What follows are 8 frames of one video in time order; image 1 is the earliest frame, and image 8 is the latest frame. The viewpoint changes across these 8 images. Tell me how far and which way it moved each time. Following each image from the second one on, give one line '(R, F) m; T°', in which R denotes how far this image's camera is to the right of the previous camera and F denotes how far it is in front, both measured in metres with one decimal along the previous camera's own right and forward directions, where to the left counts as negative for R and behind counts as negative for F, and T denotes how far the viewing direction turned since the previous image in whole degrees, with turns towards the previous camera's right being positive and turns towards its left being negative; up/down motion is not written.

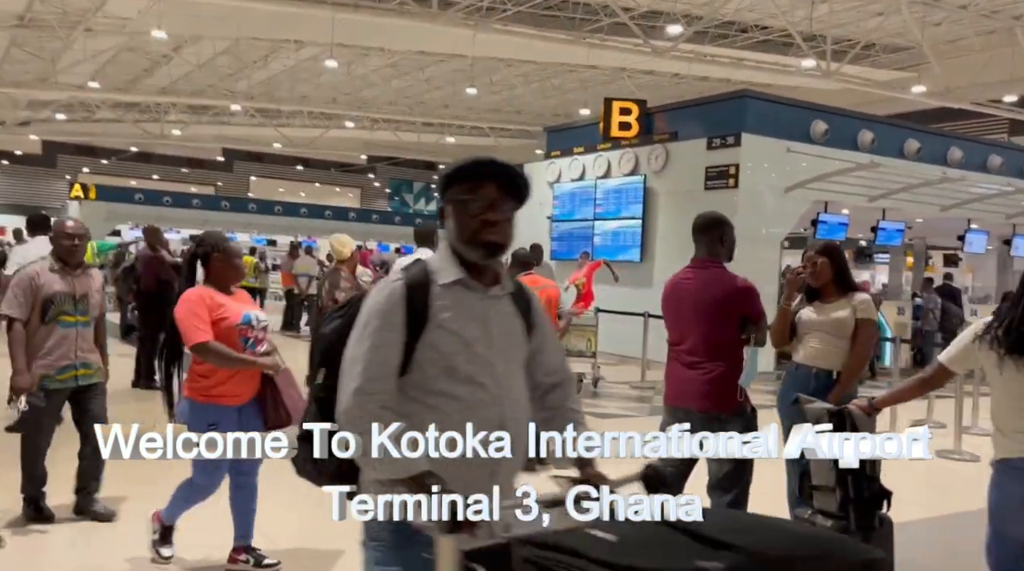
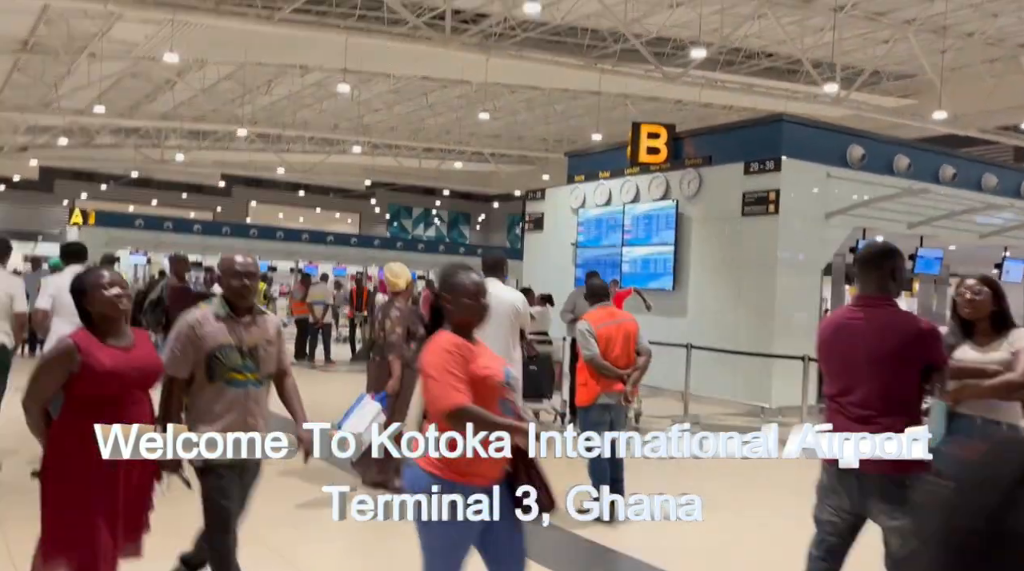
(-0.4, +0.3) m; 0°
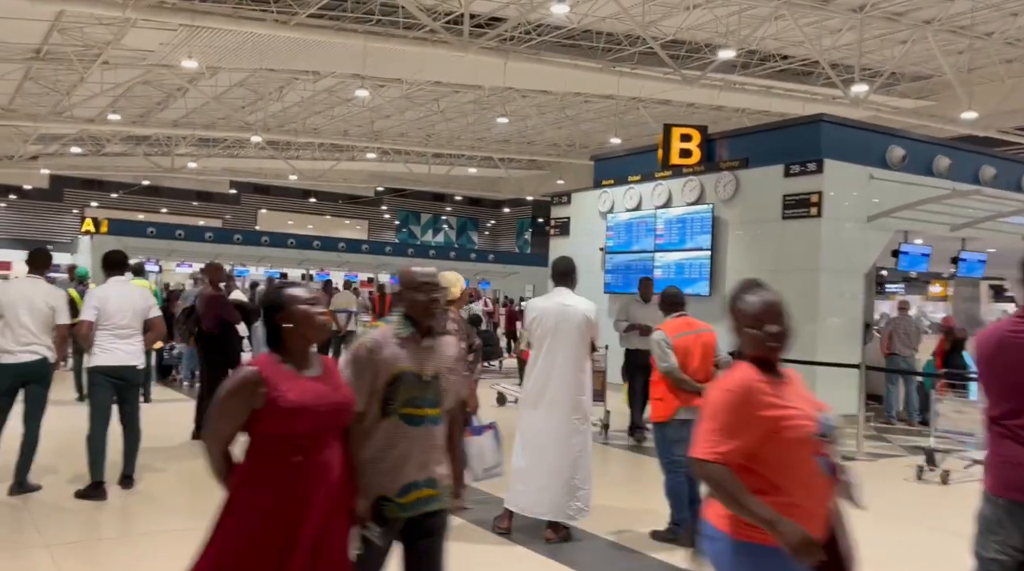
(-0.3, +0.2) m; 0°
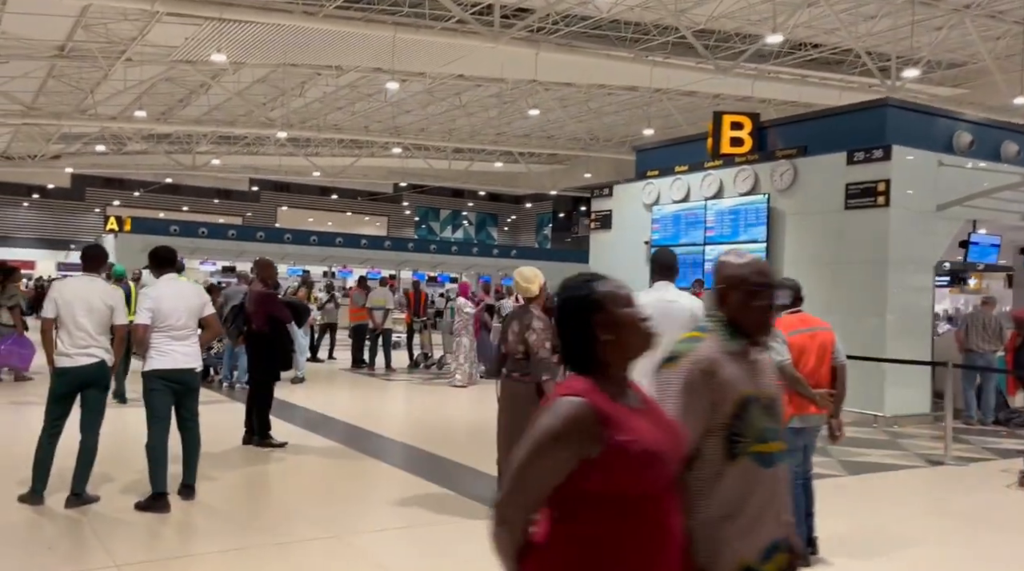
(-0.4, +0.4) m; -1°
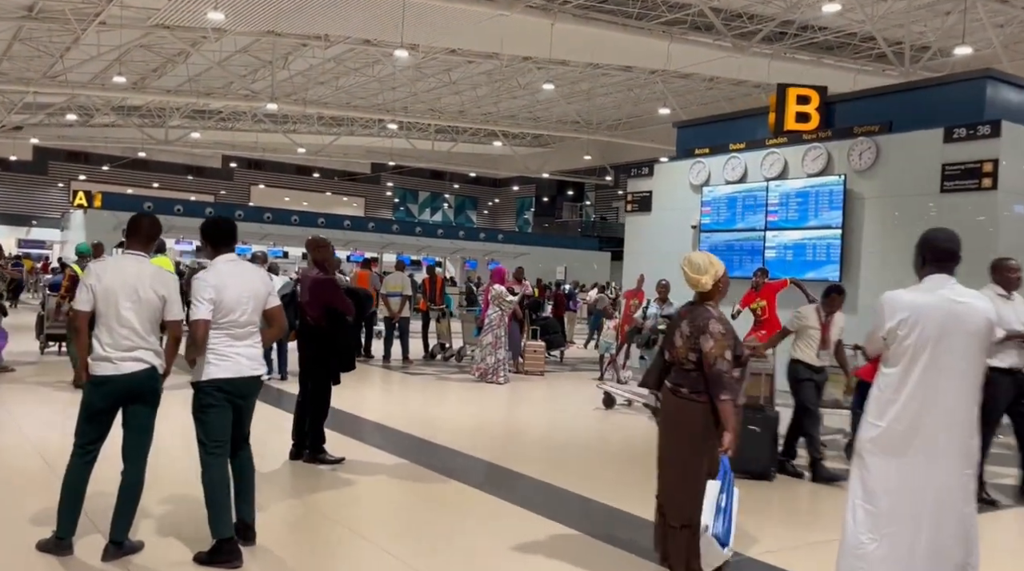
(-0.8, +1.1) m; +2°
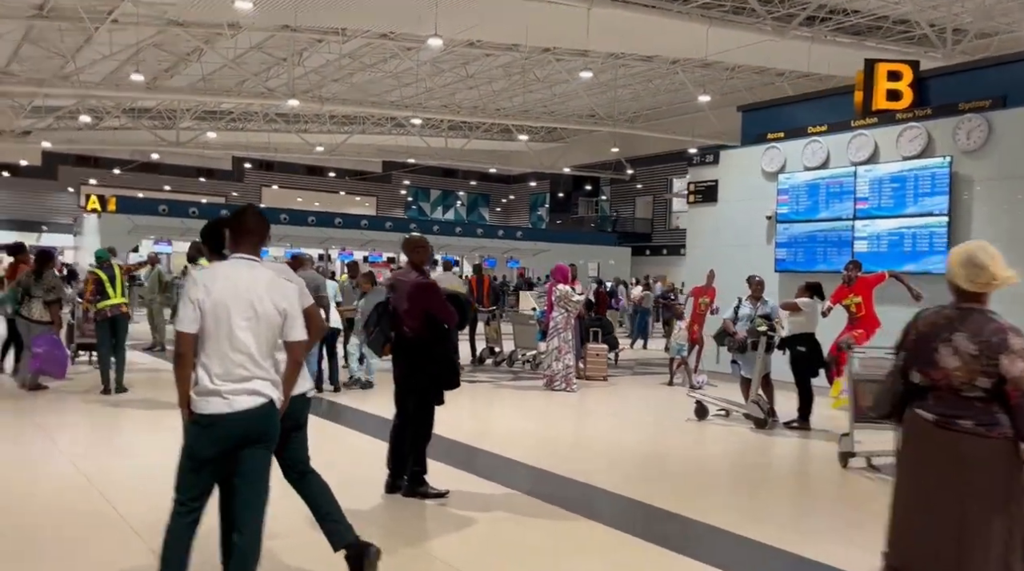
(-0.6, +0.8) m; 0°
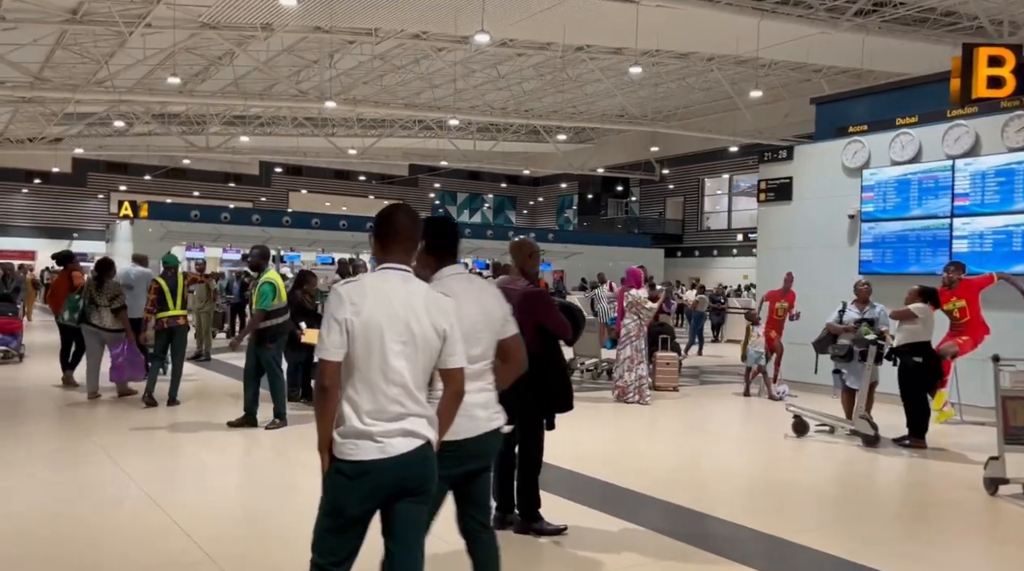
(-0.5, +0.6) m; -1°
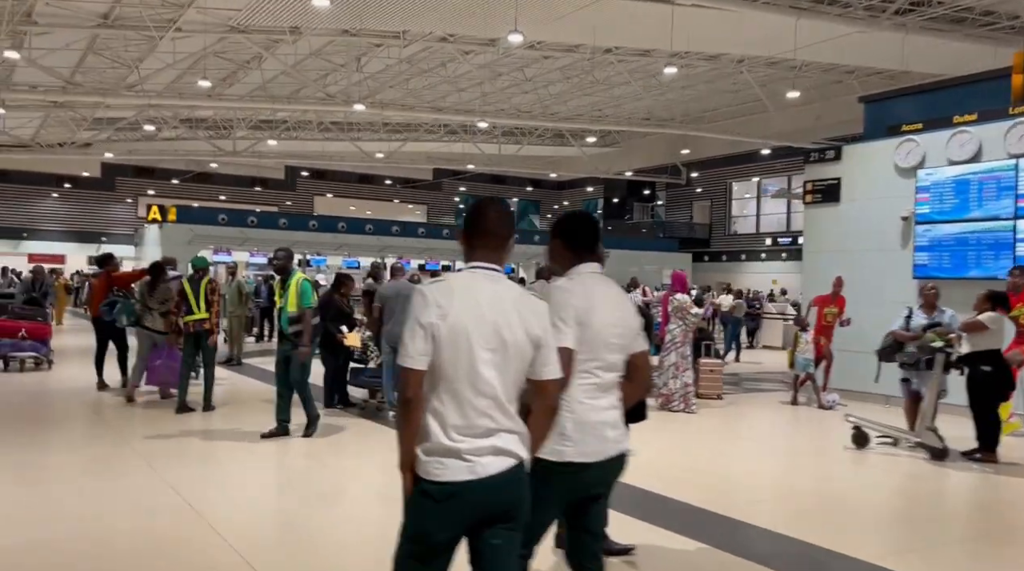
(-0.2, +0.3) m; -1°
